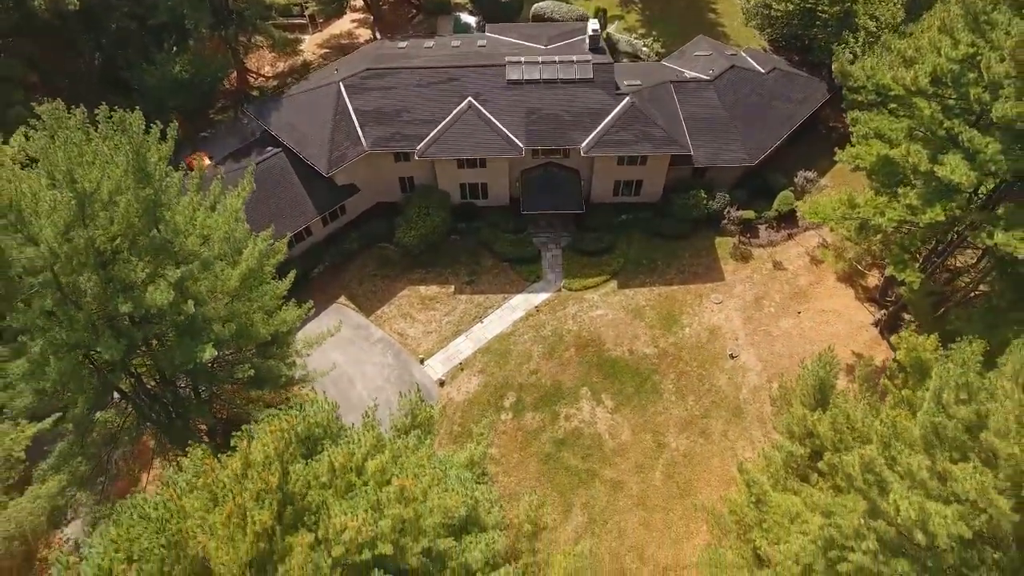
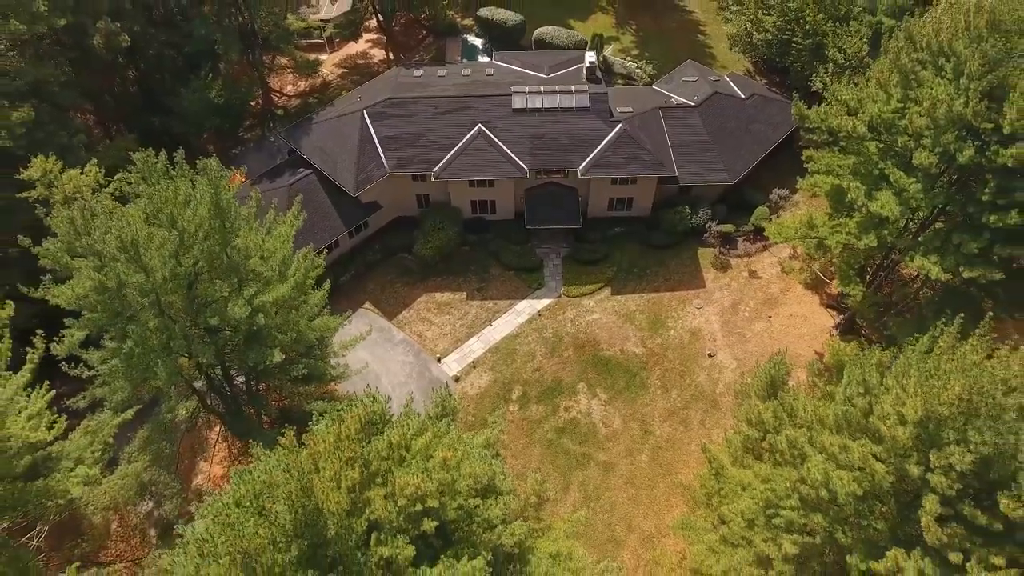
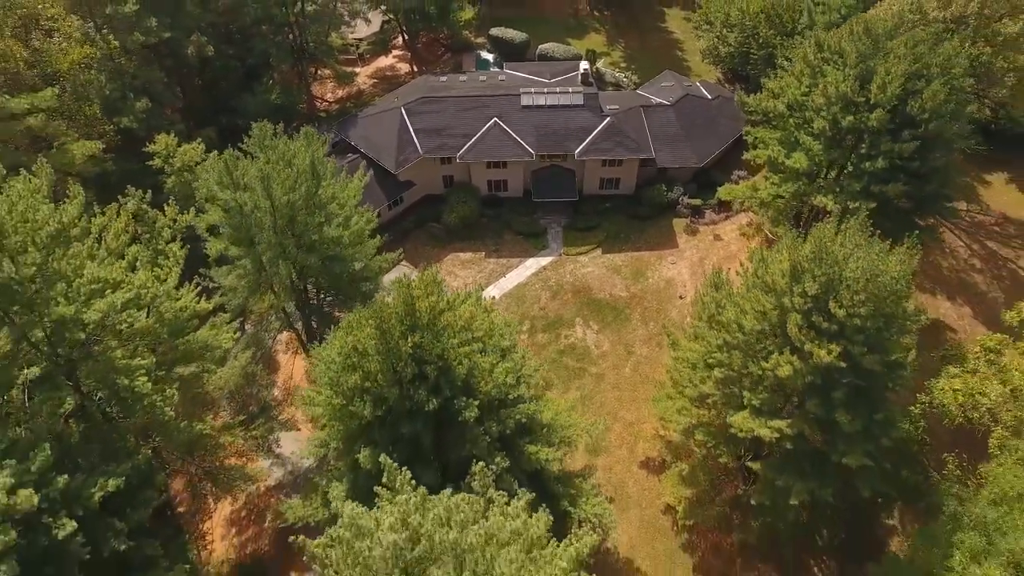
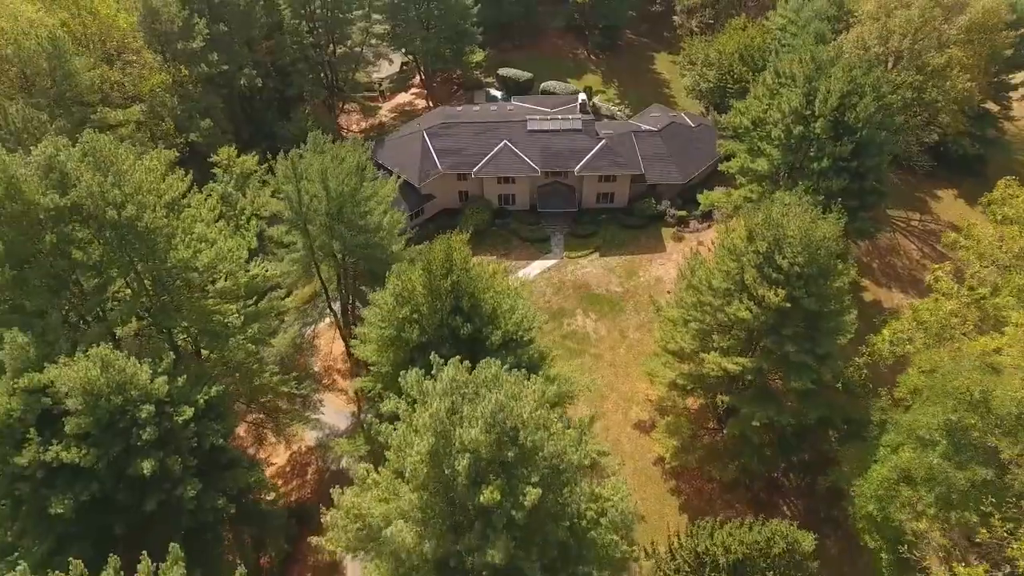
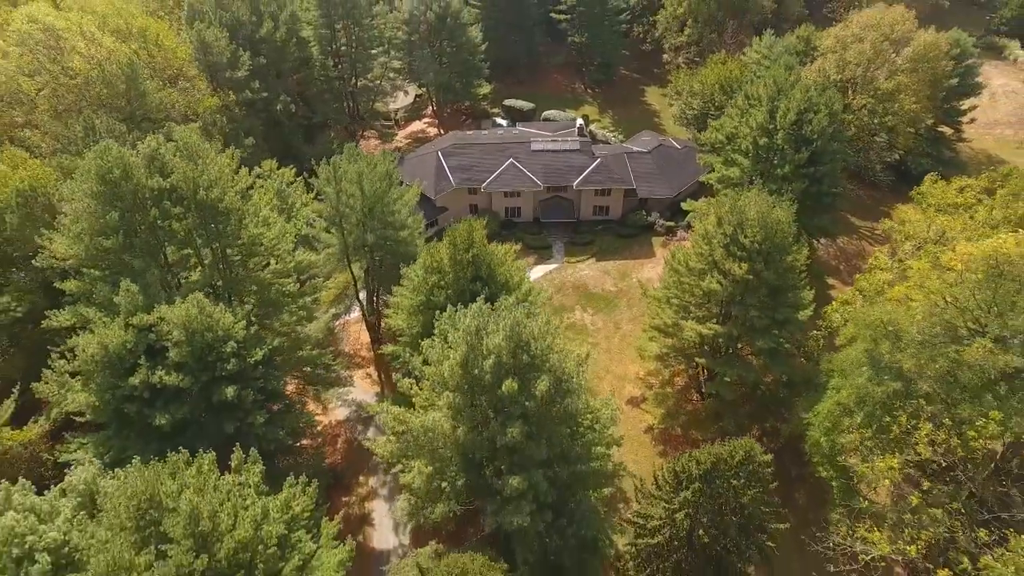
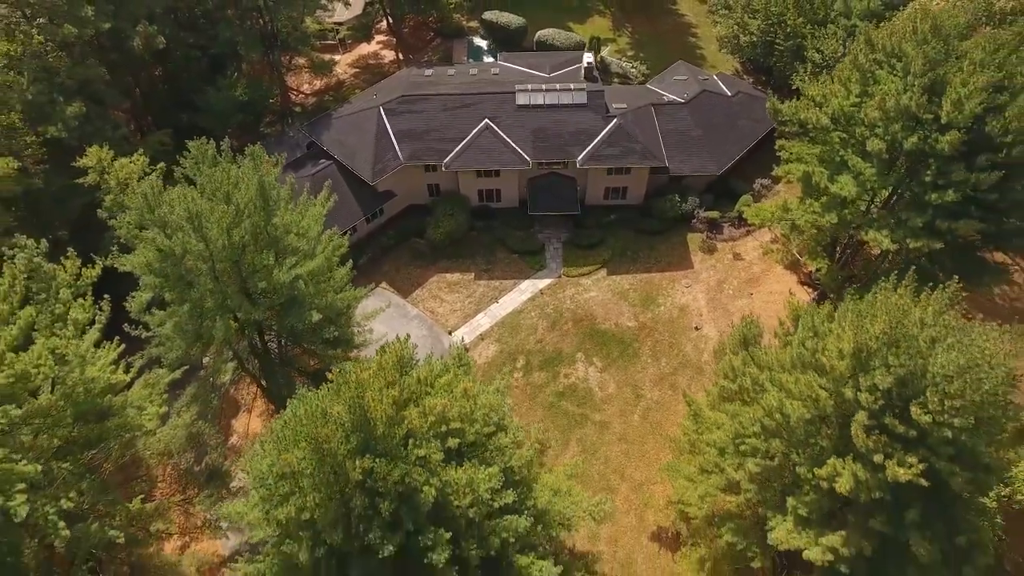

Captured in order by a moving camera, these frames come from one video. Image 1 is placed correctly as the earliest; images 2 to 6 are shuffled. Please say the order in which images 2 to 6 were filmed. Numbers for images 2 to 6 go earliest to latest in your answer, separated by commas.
2, 6, 3, 4, 5
